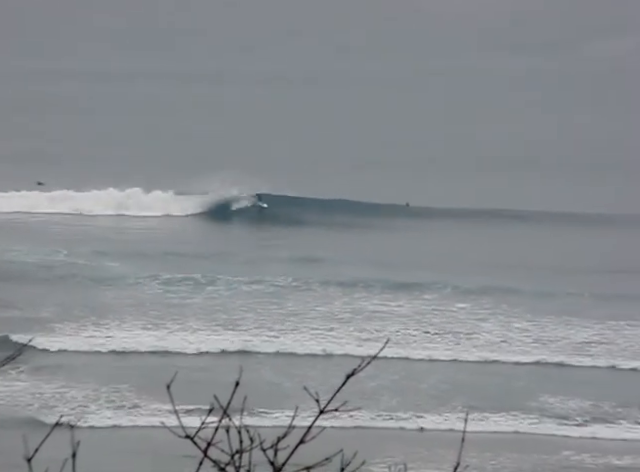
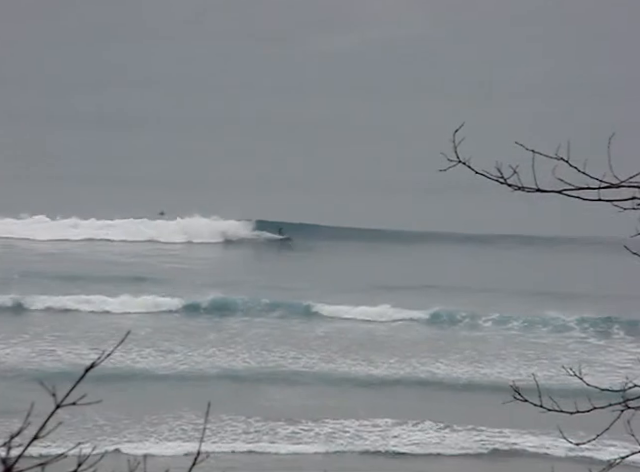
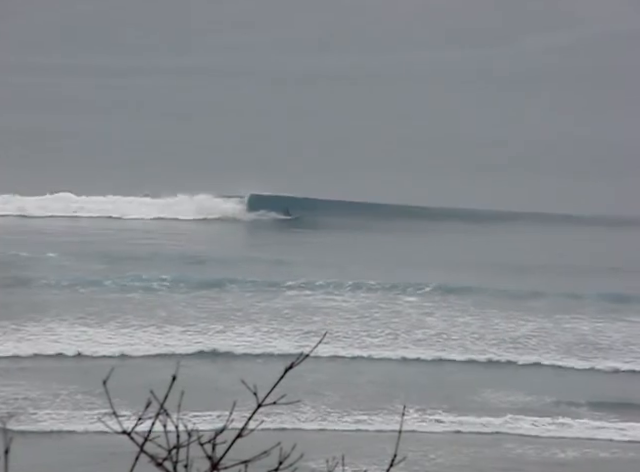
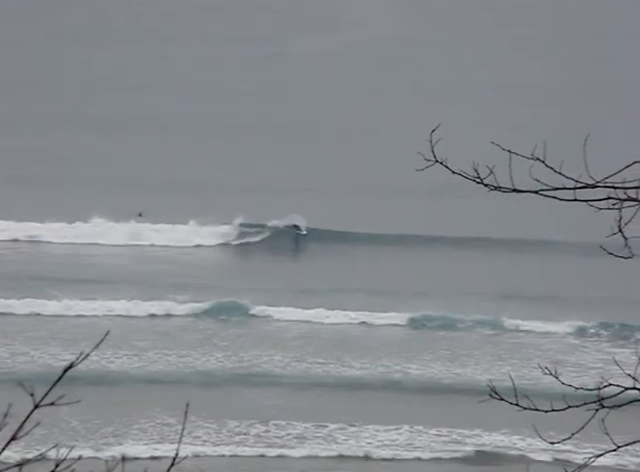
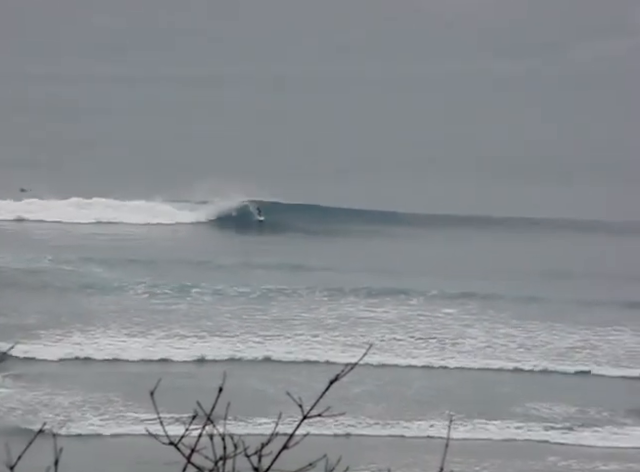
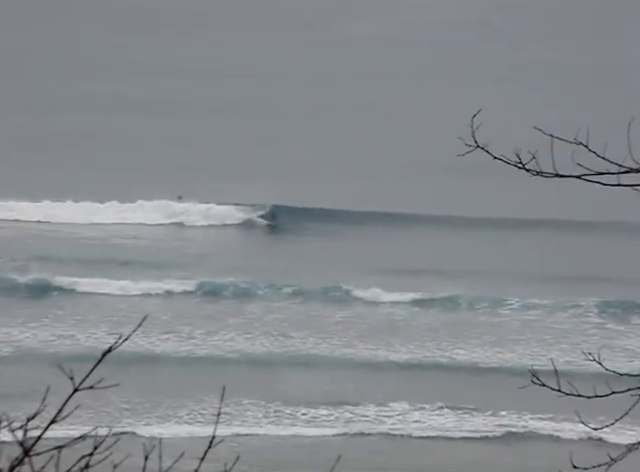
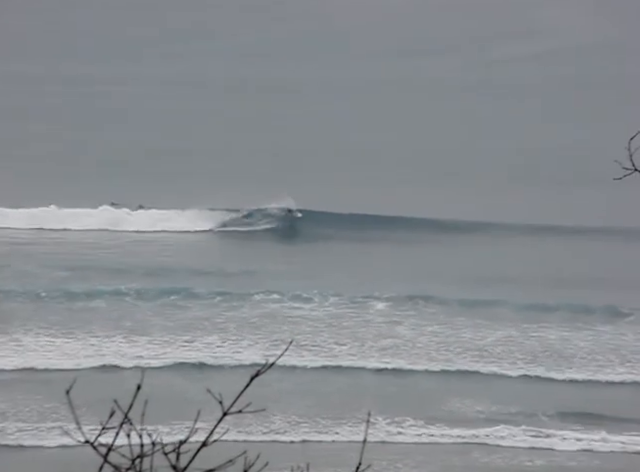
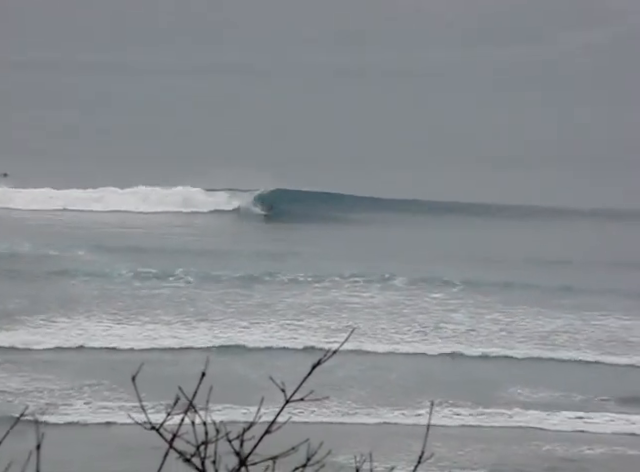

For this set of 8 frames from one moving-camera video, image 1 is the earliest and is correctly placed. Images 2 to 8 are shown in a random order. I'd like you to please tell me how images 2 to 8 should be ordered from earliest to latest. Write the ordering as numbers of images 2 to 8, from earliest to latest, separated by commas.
5, 8, 3, 7, 6, 2, 4
